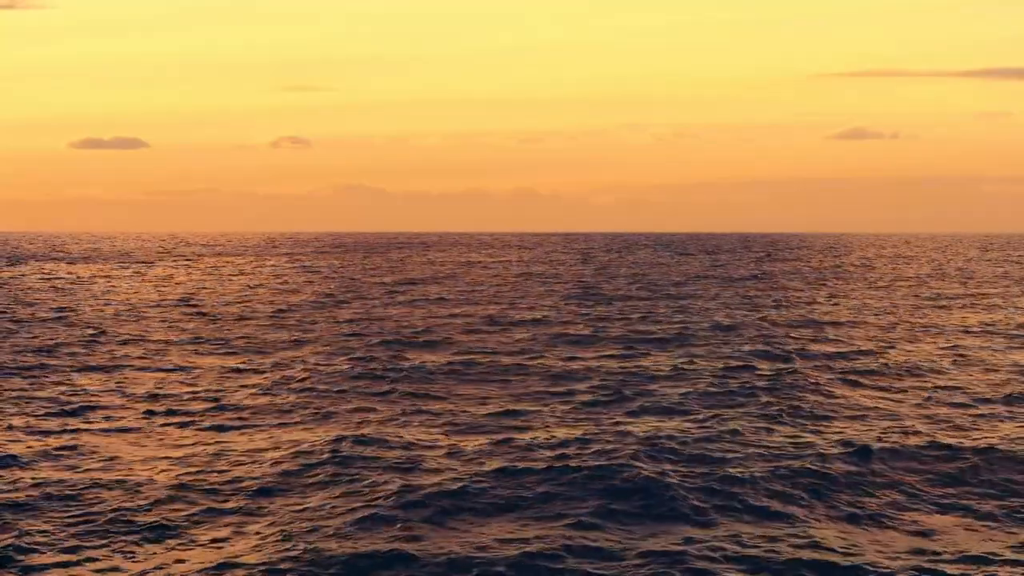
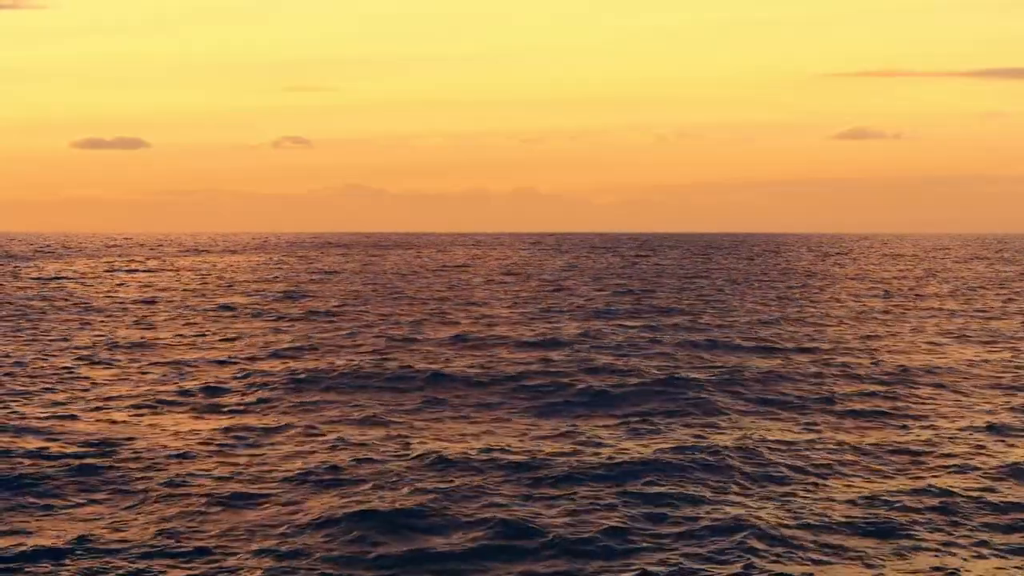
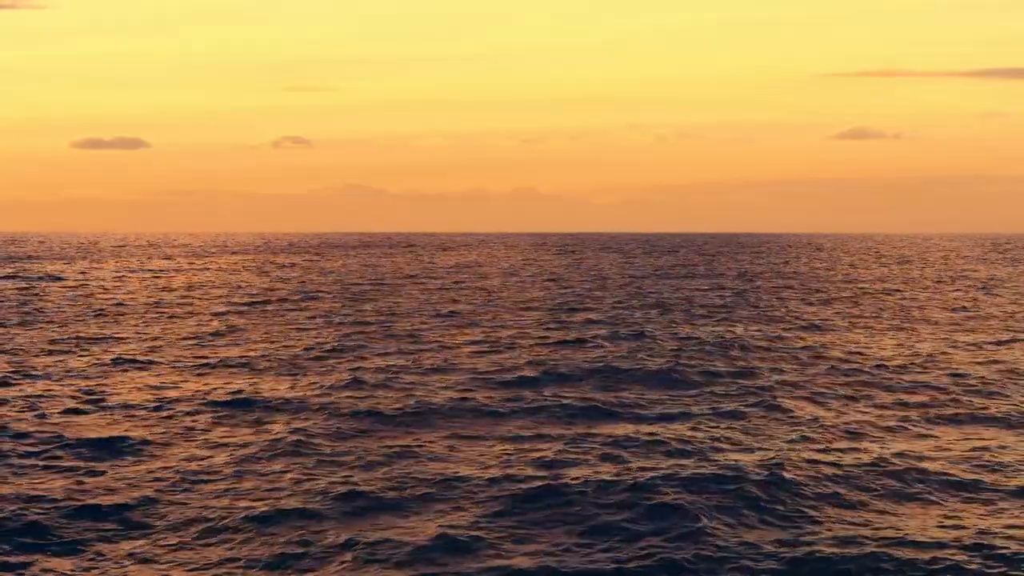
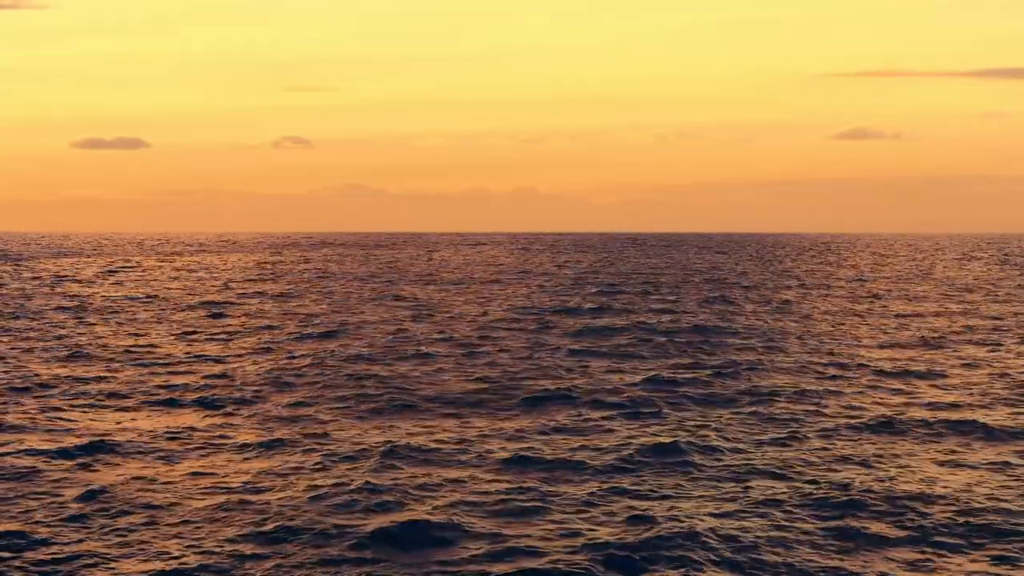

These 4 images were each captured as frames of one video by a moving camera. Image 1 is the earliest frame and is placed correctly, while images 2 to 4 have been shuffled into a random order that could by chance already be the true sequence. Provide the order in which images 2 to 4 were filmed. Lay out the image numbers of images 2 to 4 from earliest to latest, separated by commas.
4, 2, 3
